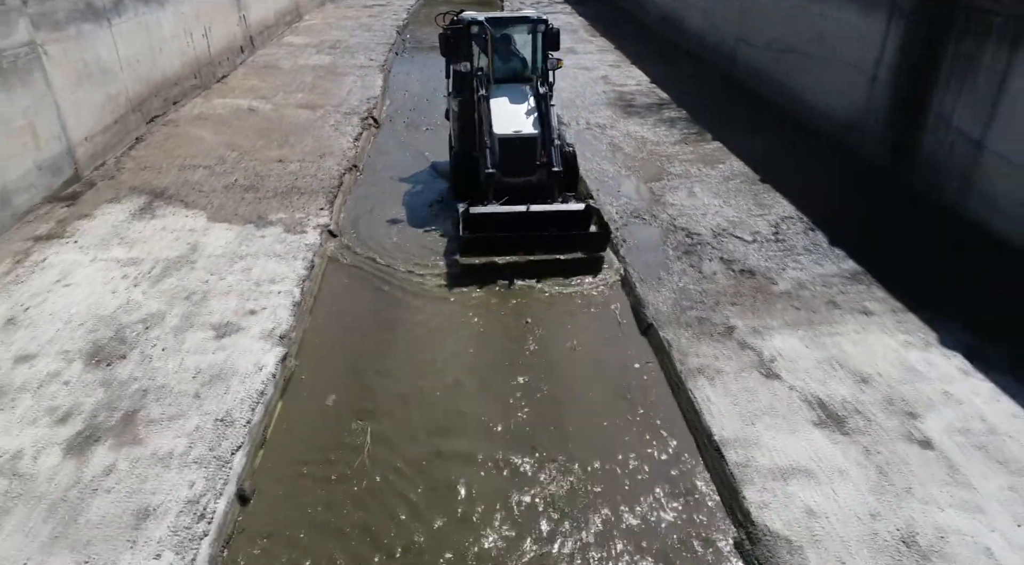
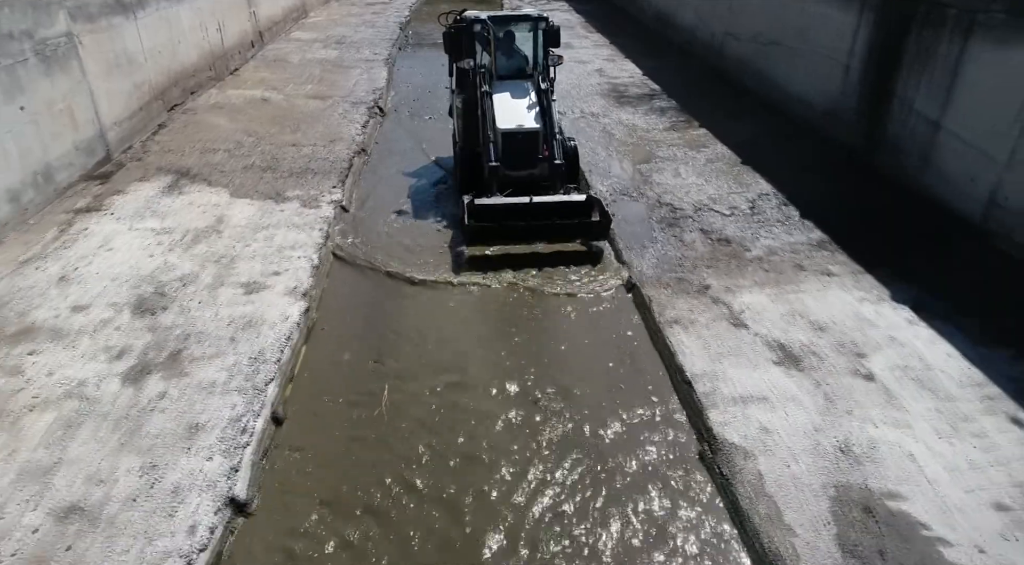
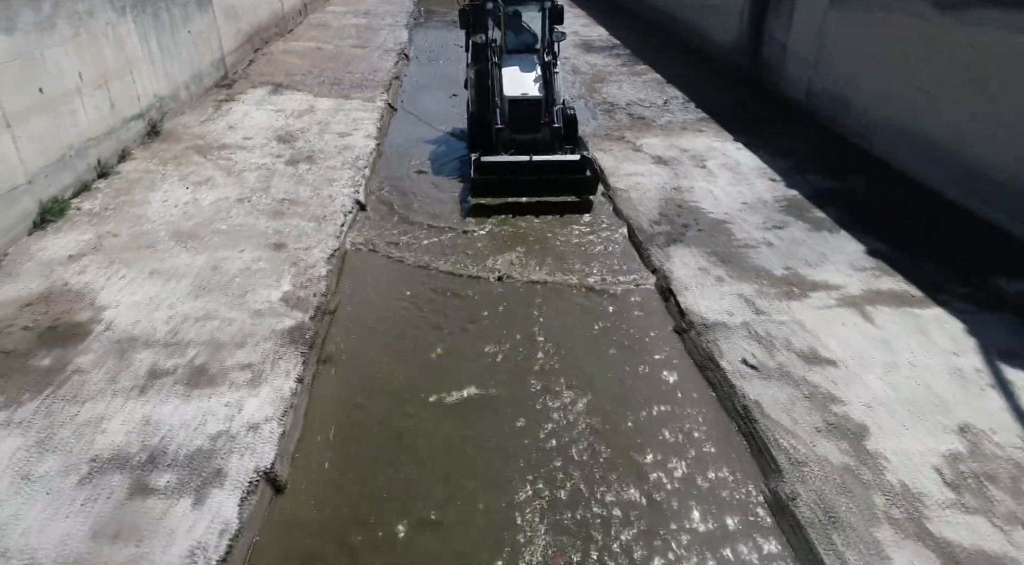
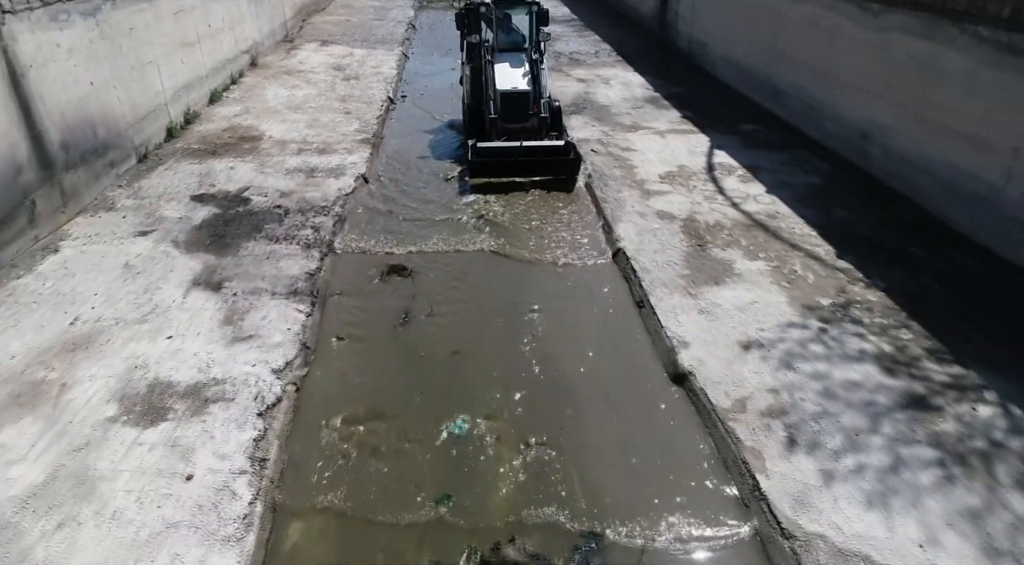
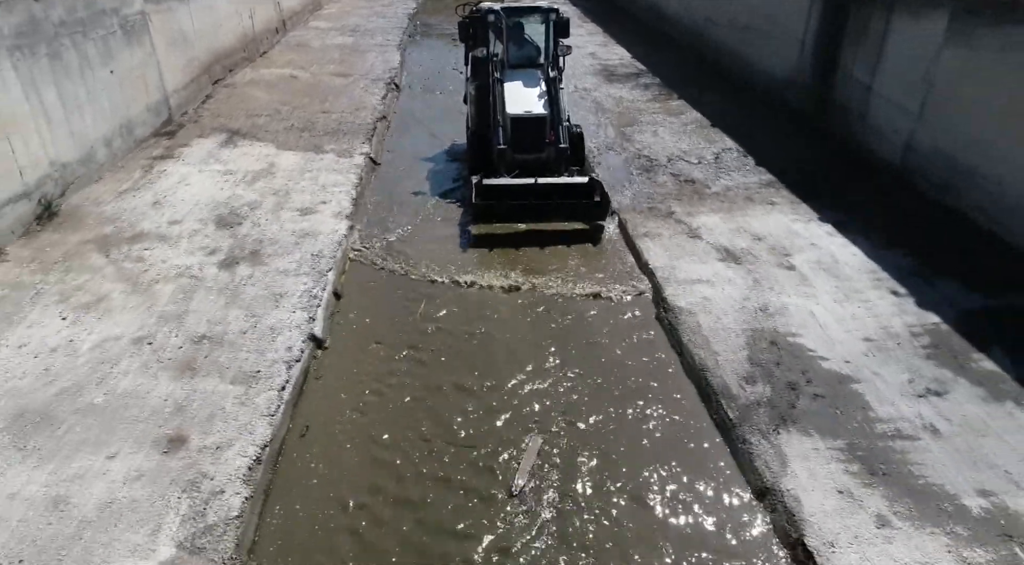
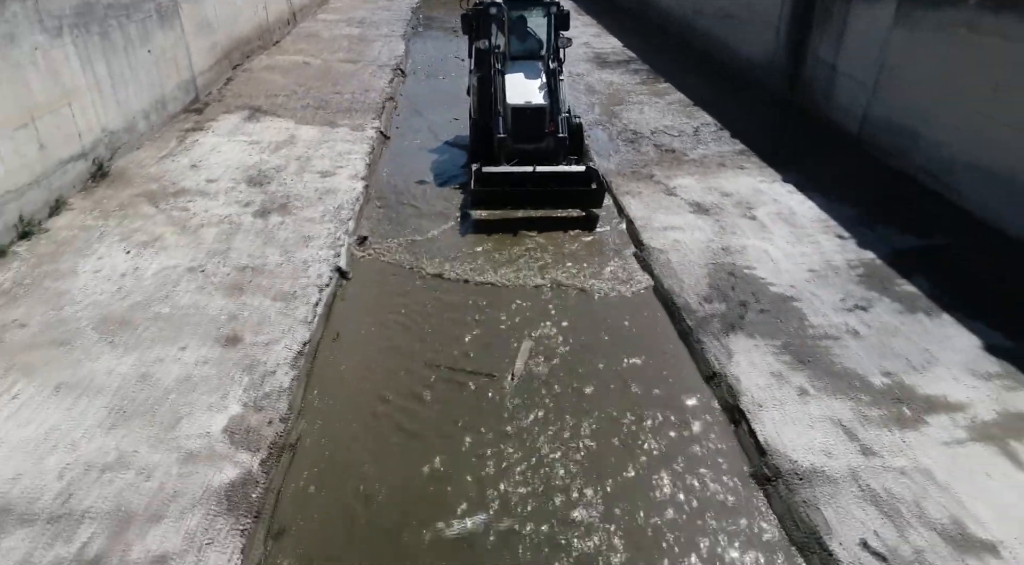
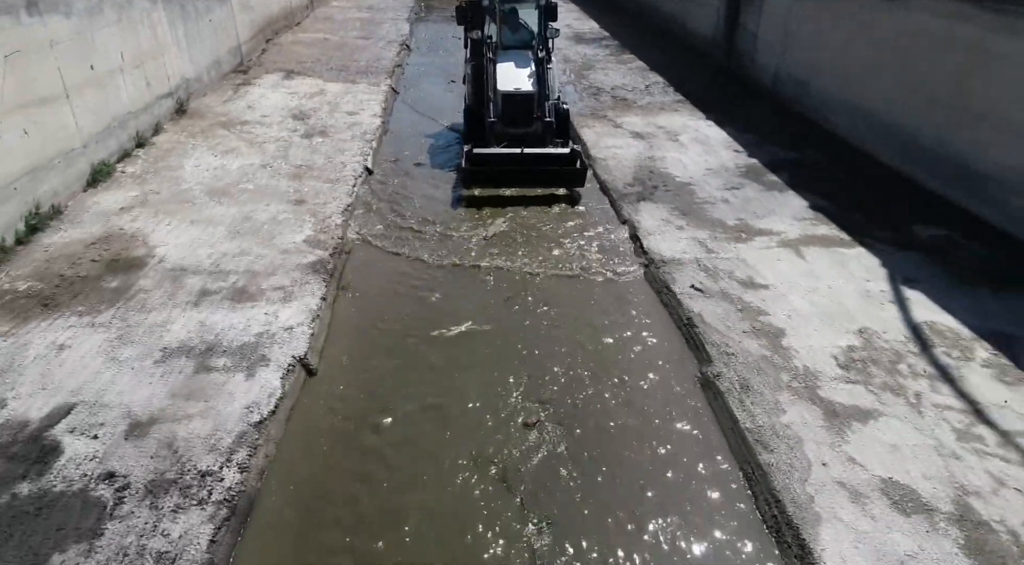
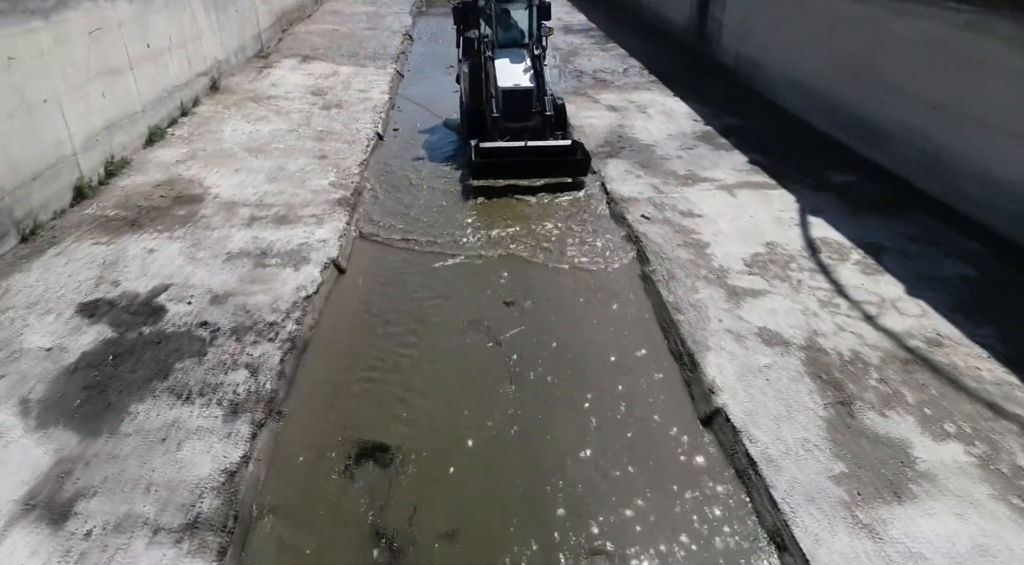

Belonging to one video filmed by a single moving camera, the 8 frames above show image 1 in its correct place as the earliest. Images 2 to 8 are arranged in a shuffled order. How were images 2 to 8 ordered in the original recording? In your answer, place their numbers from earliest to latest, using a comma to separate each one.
2, 5, 6, 3, 7, 8, 4
